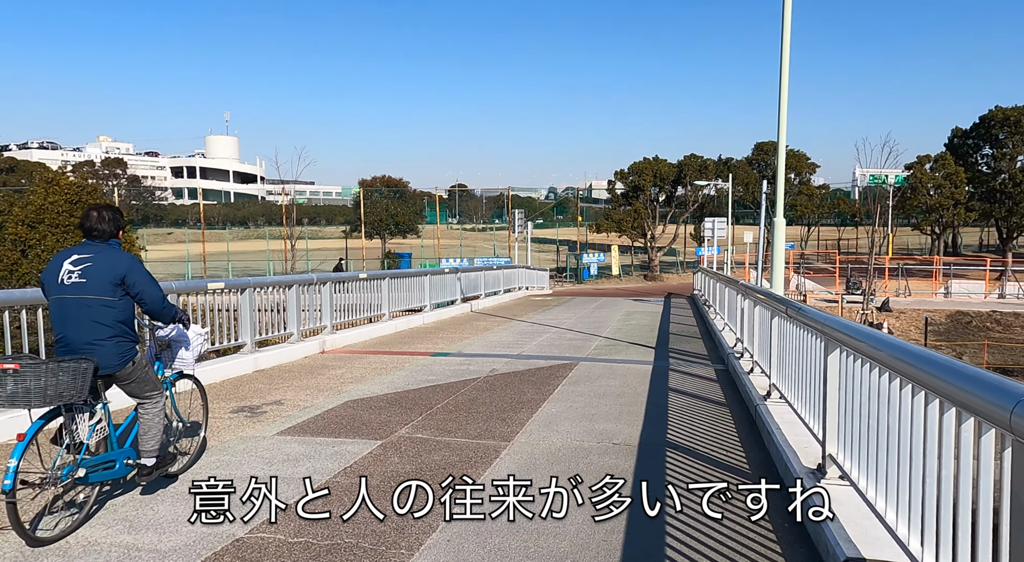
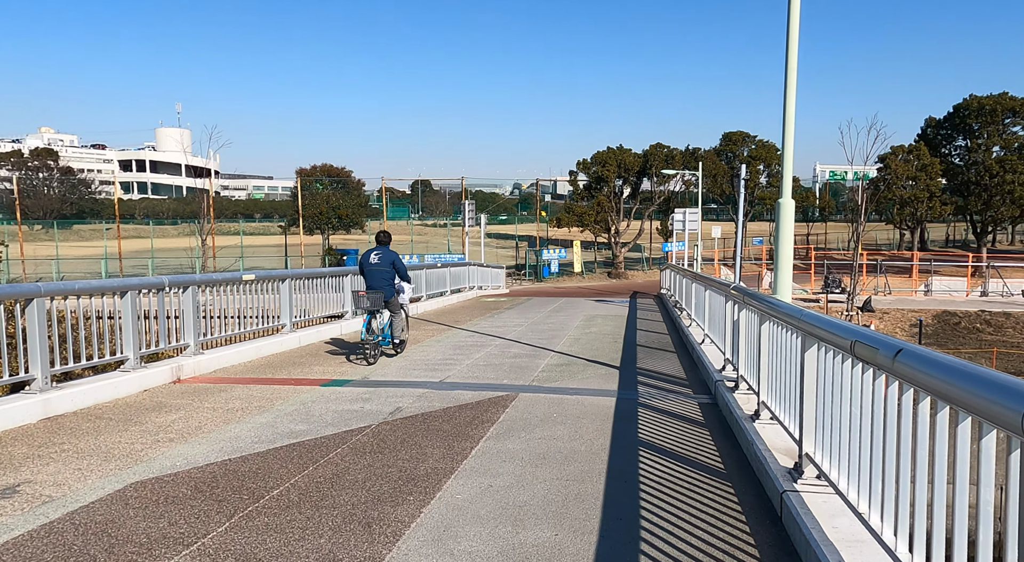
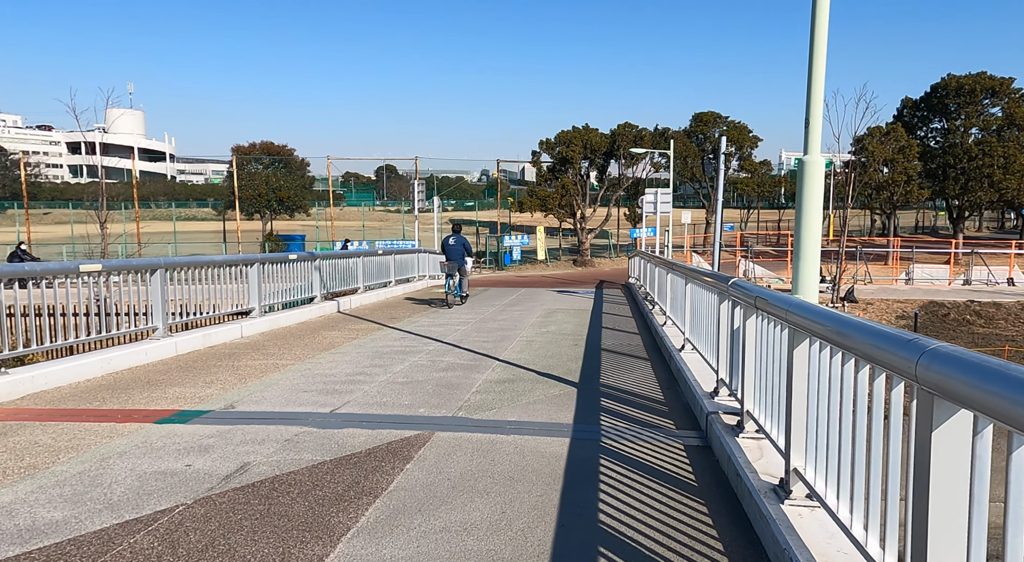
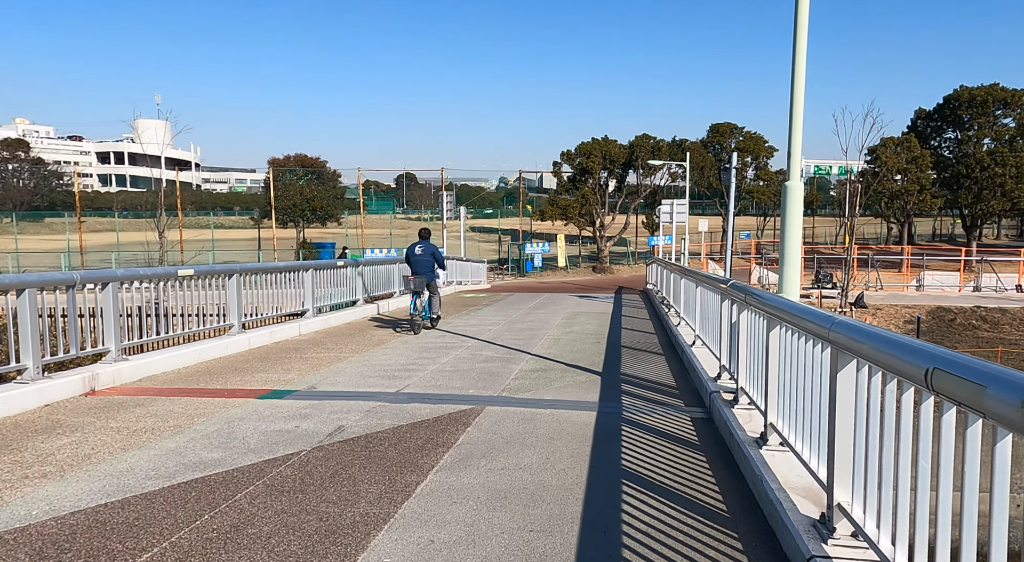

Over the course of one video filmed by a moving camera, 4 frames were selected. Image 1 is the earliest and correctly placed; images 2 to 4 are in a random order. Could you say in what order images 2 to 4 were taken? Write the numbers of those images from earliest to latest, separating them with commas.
2, 4, 3
